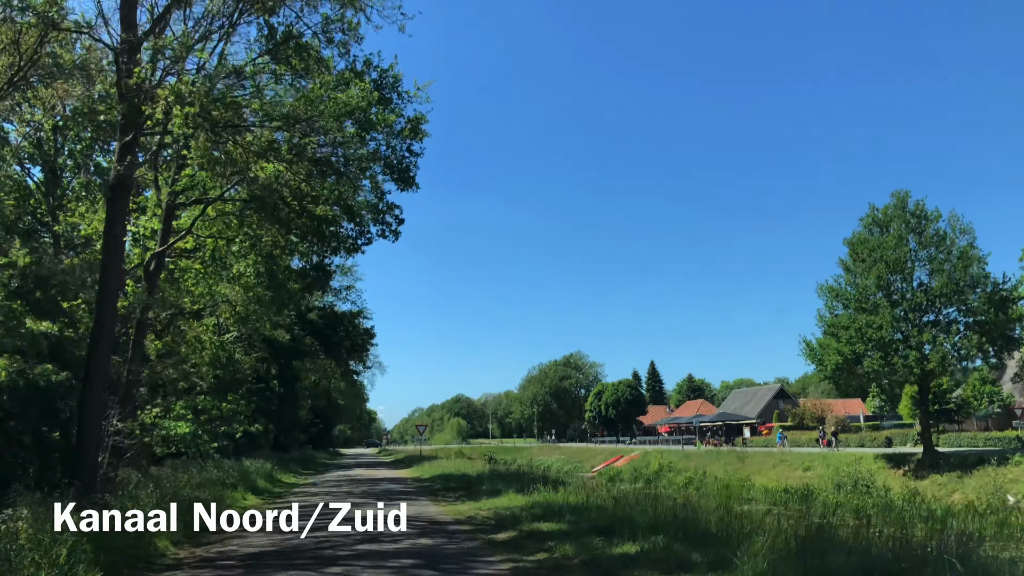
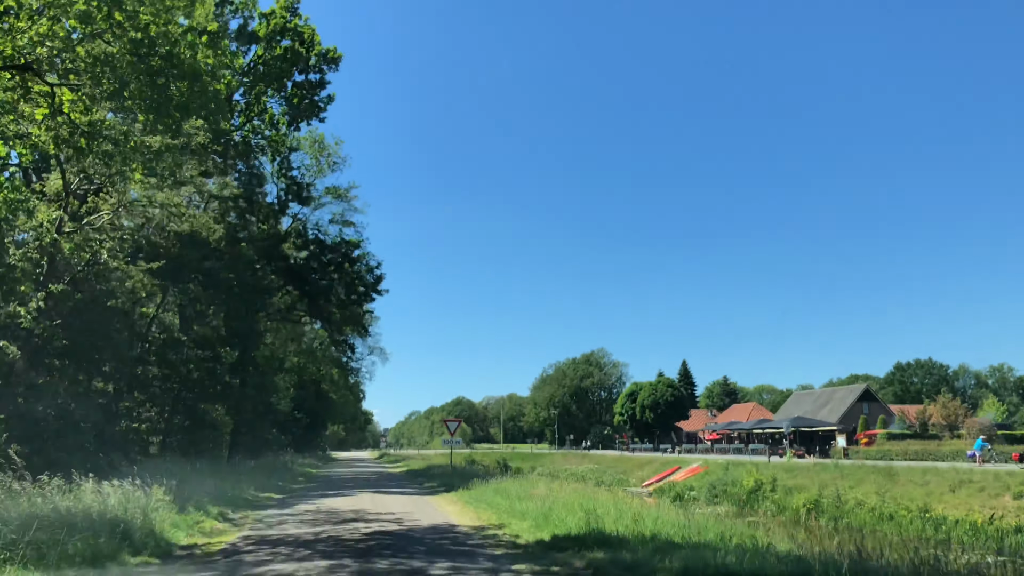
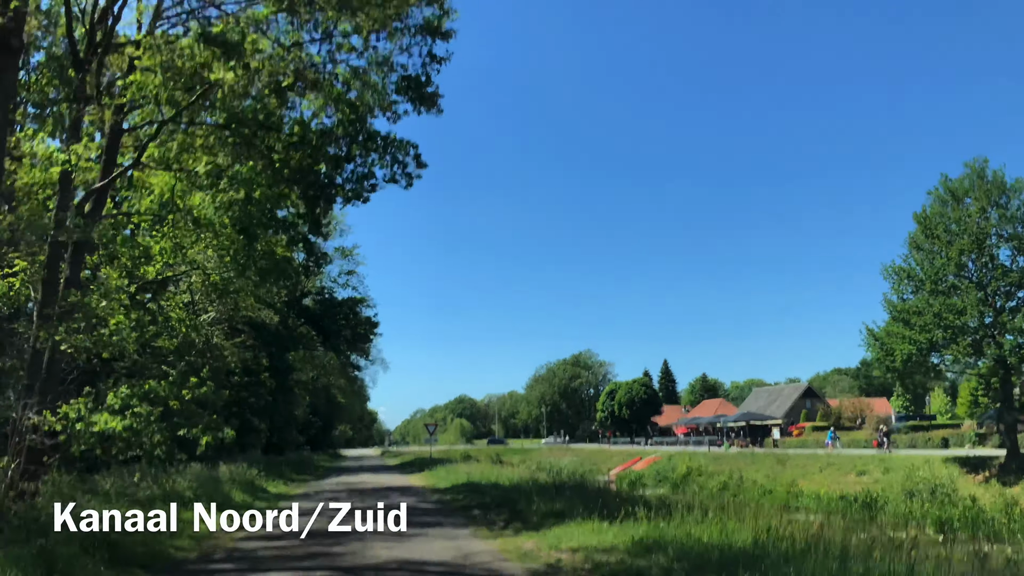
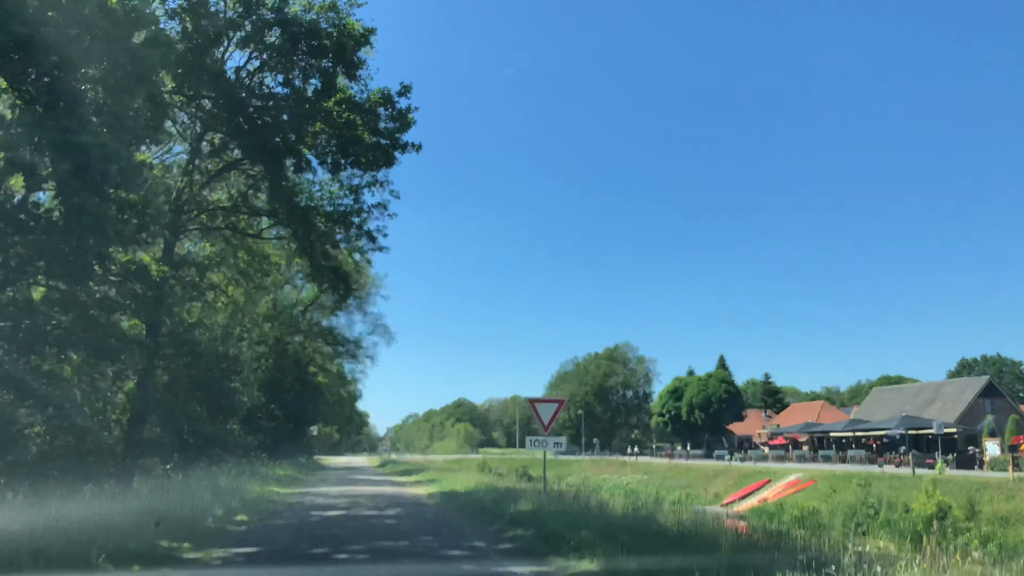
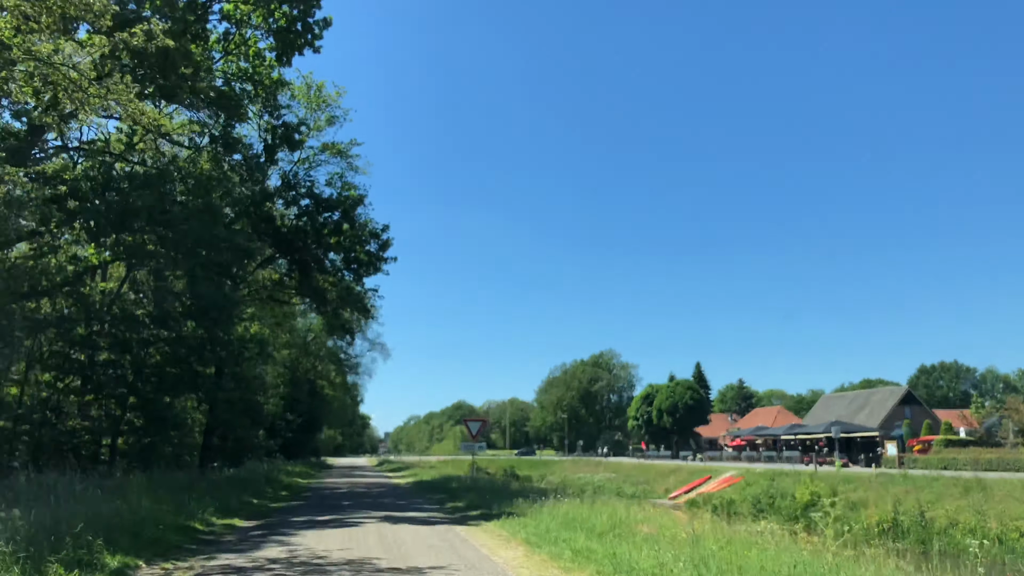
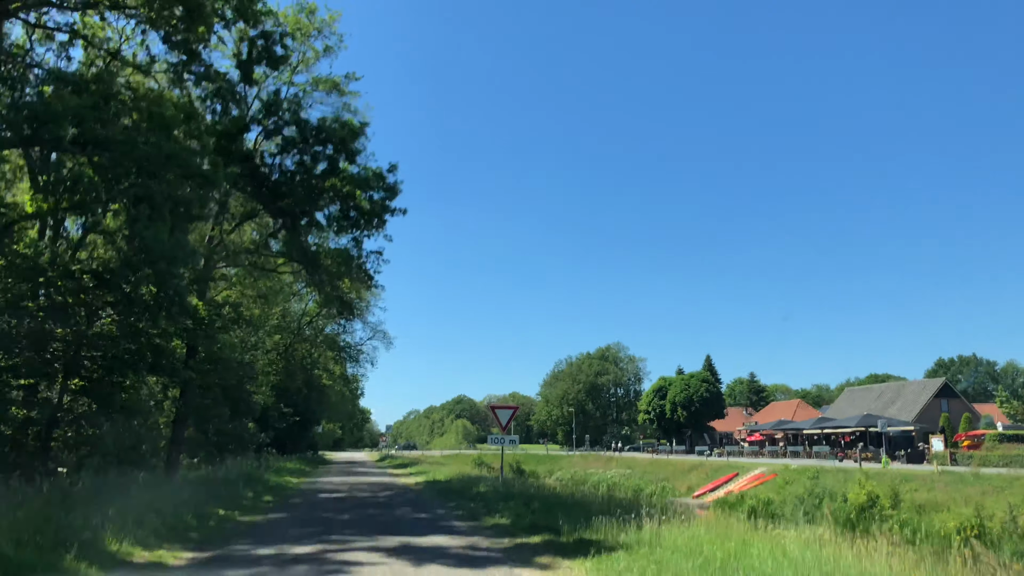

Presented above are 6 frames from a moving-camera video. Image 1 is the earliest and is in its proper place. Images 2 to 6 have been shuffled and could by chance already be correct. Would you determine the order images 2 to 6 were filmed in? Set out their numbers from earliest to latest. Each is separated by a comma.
3, 2, 5, 6, 4
